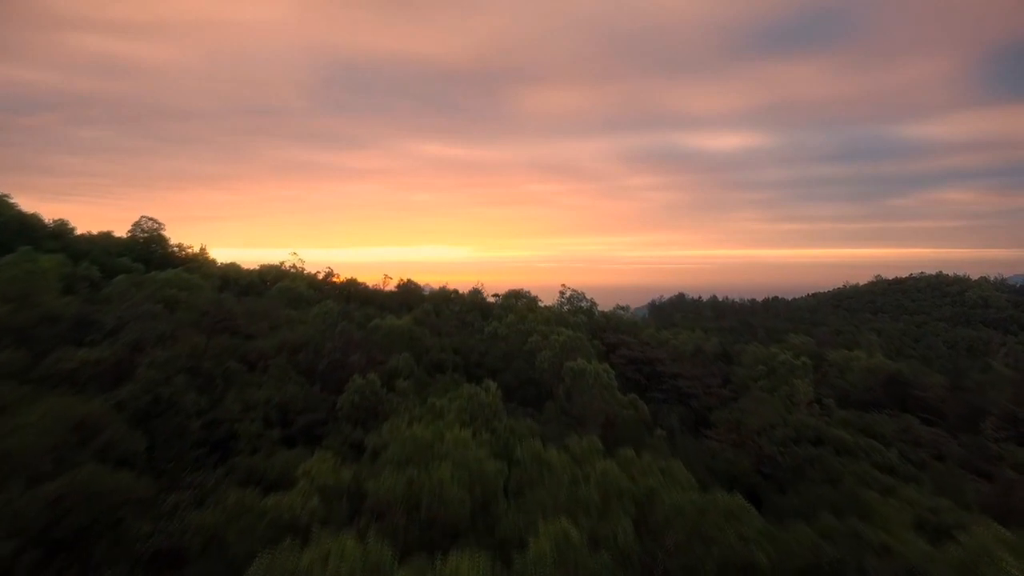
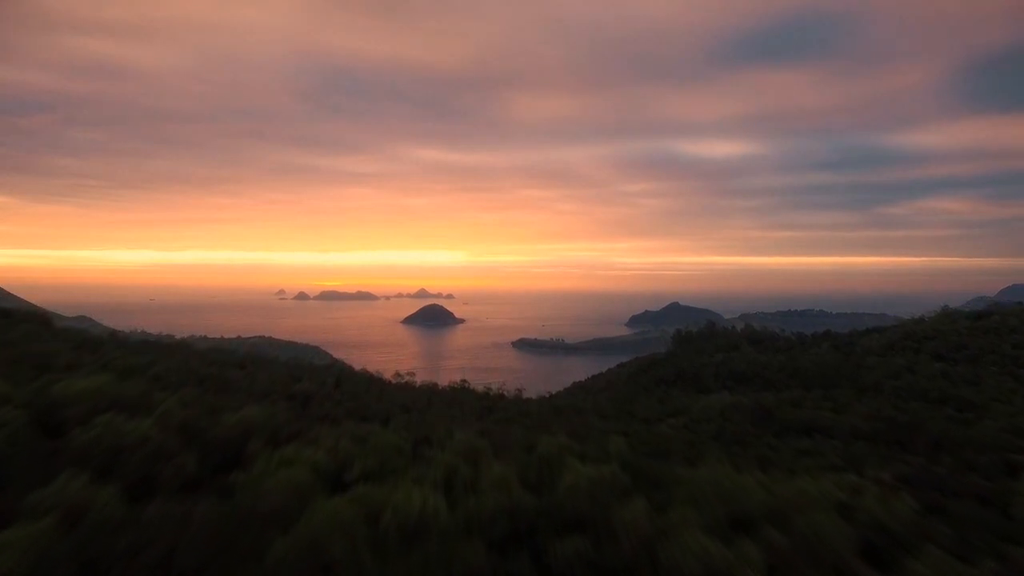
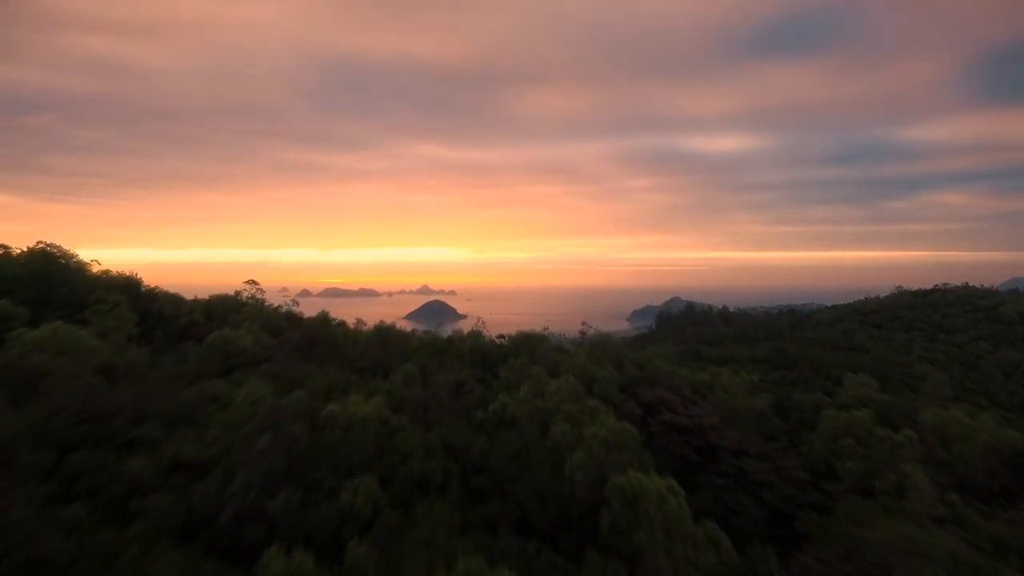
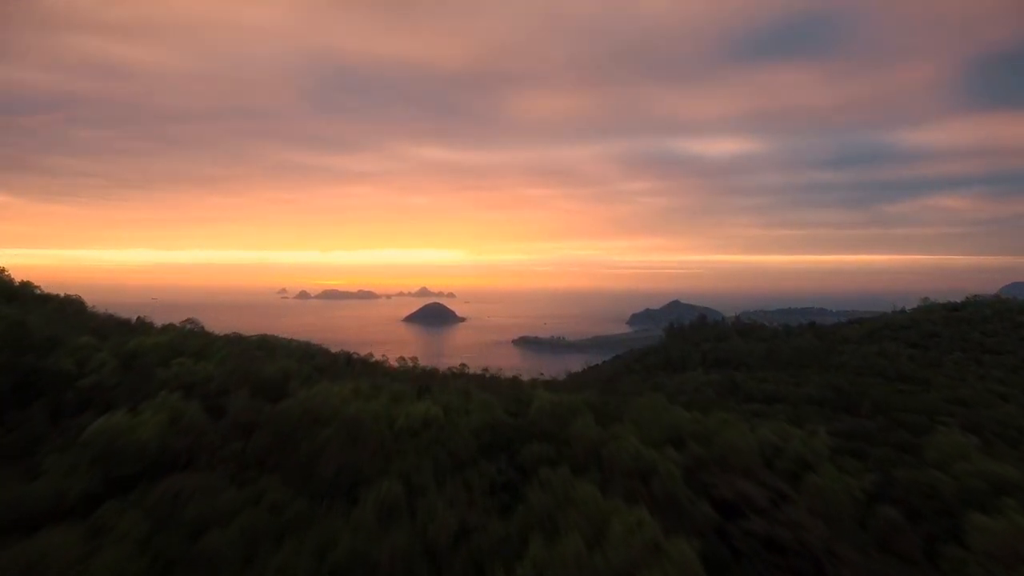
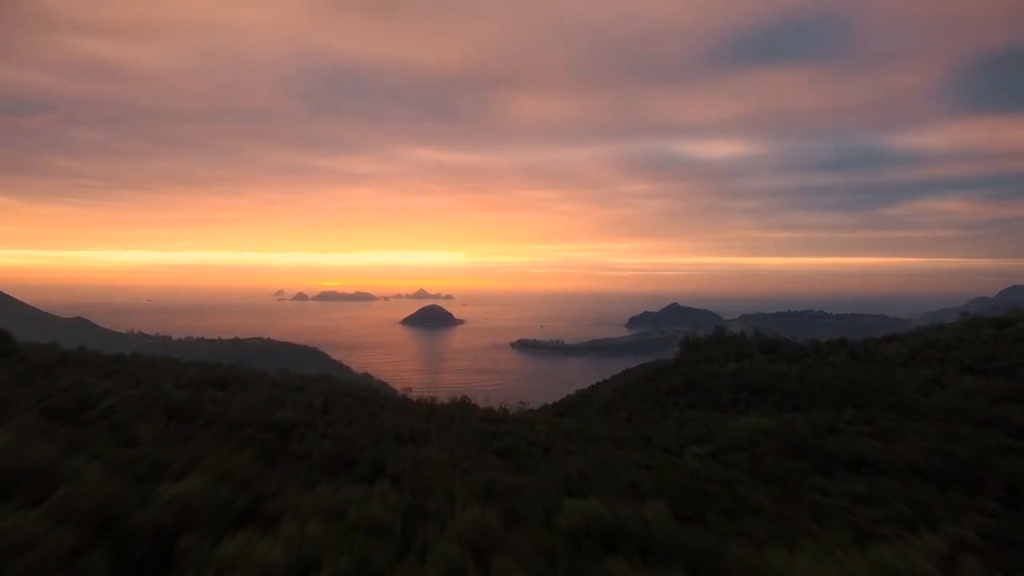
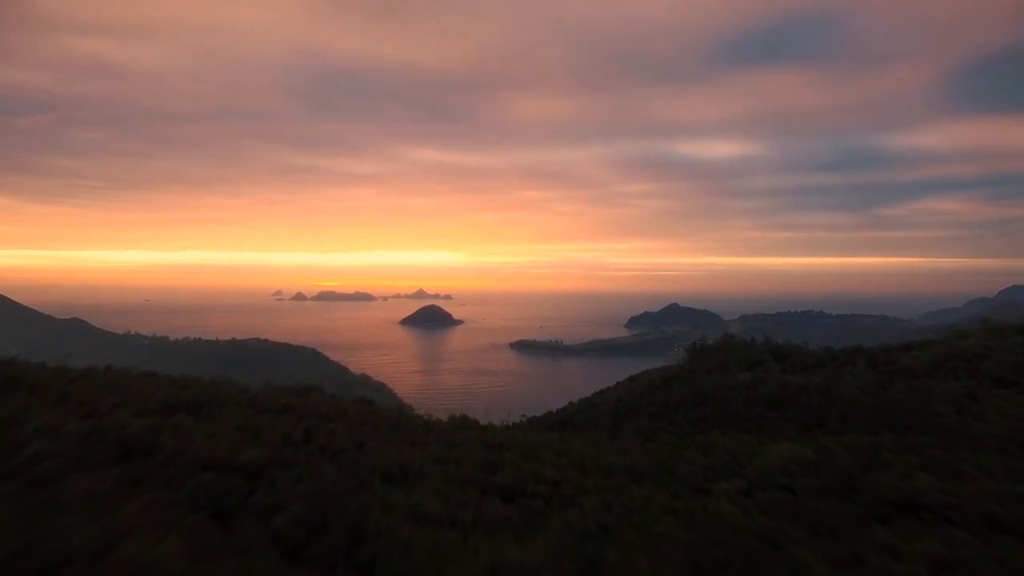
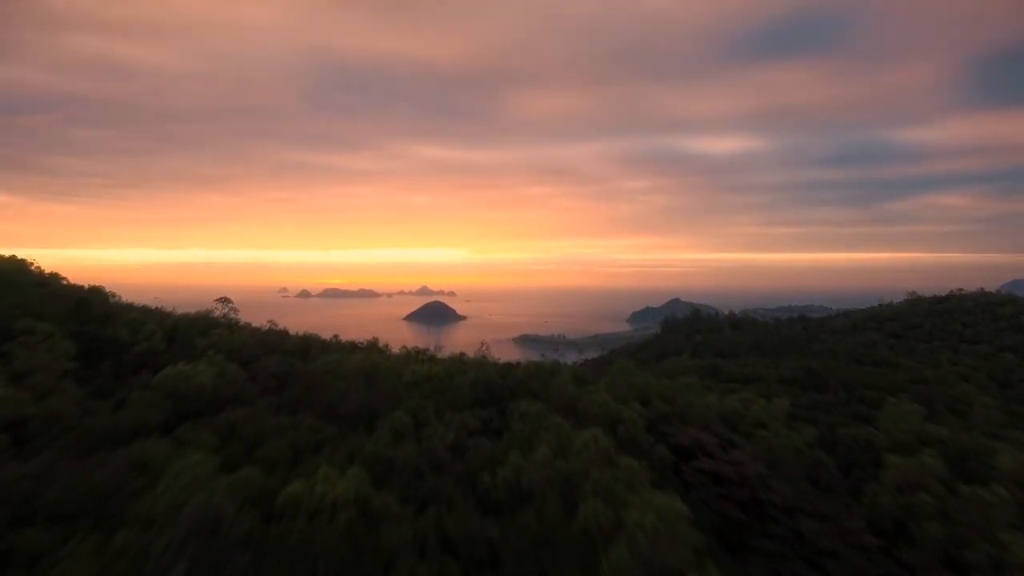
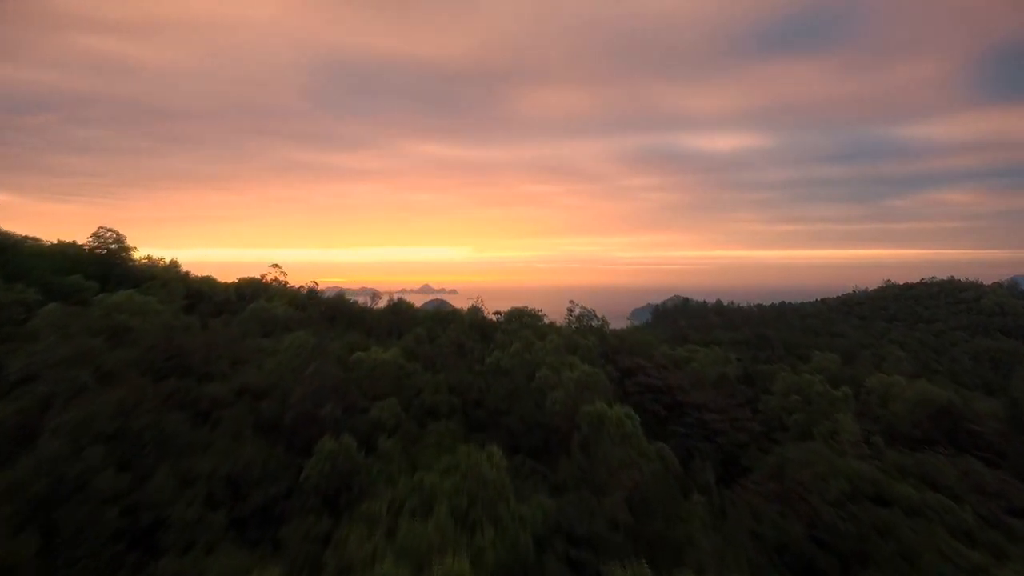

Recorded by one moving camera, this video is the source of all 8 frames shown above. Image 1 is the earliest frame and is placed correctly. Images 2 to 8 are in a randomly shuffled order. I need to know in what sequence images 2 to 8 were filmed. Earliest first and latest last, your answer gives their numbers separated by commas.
8, 3, 7, 4, 2, 5, 6
